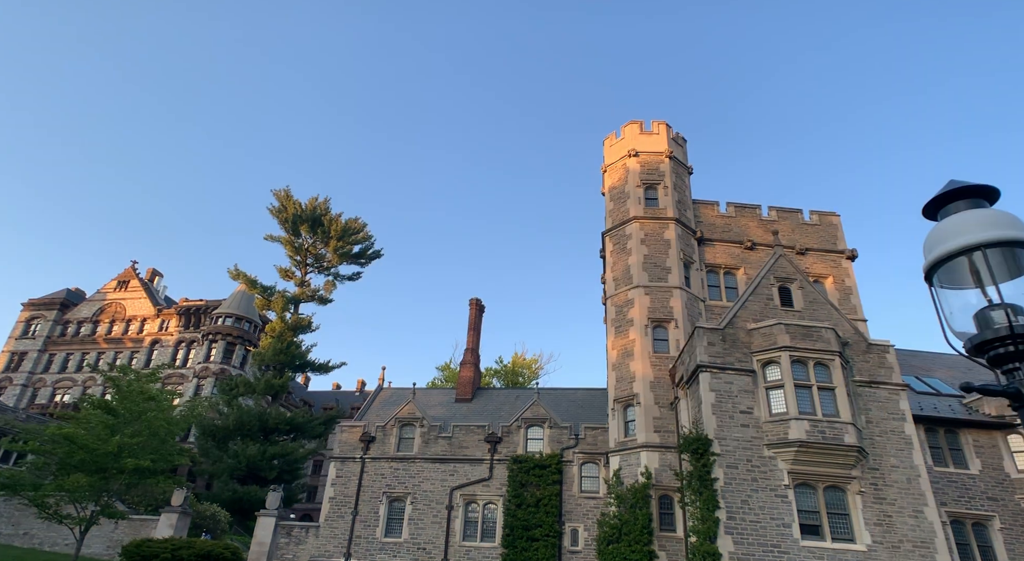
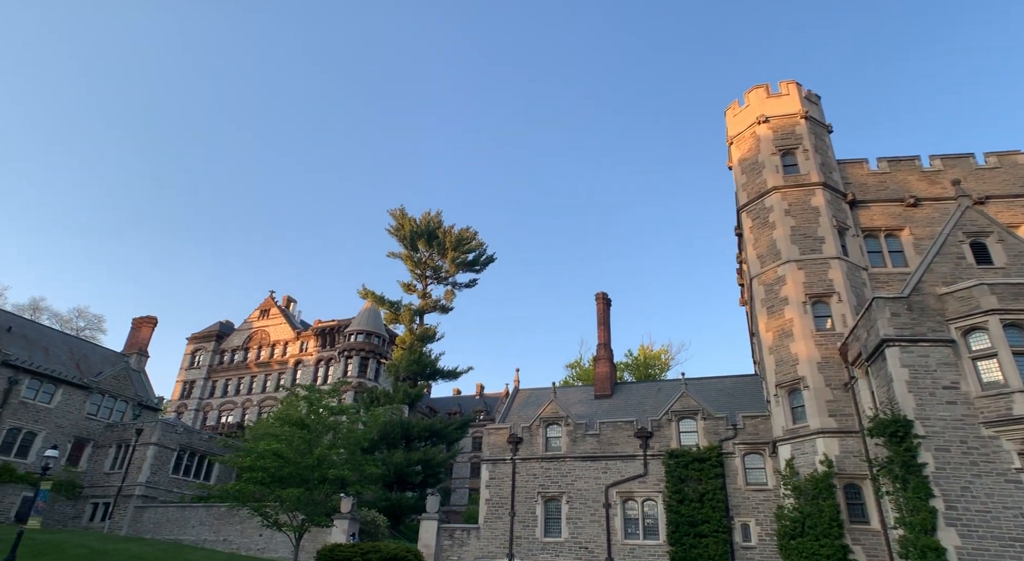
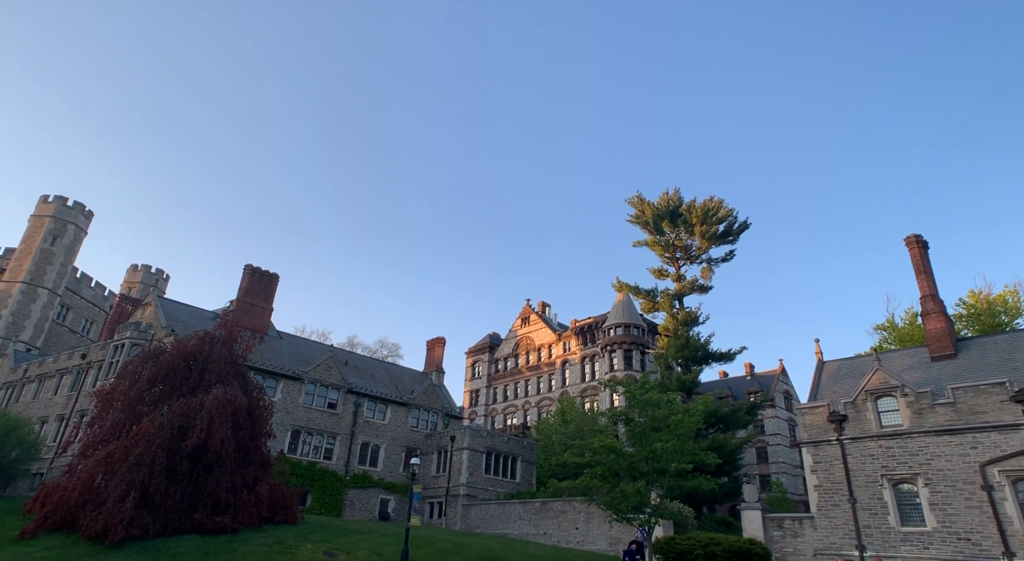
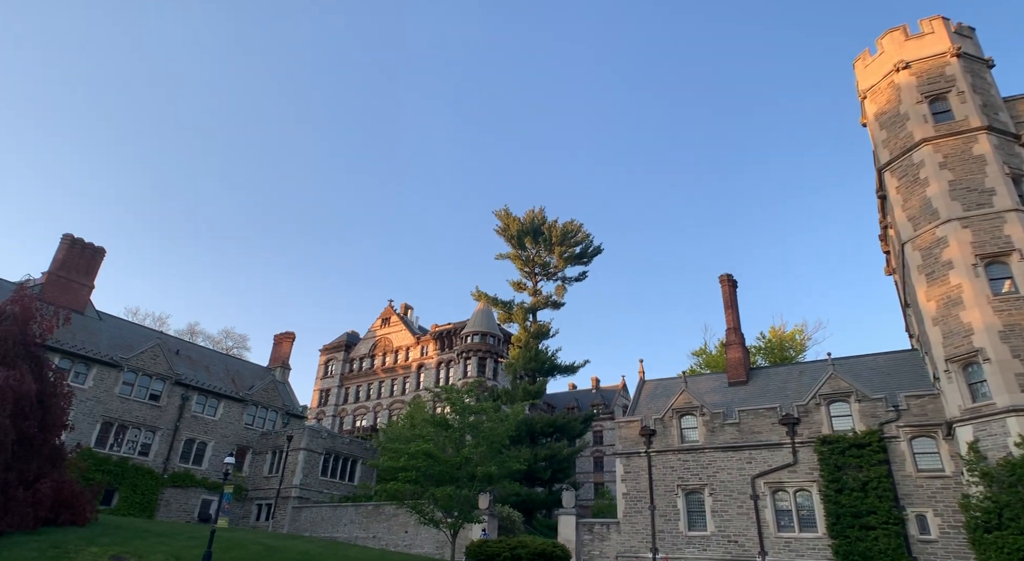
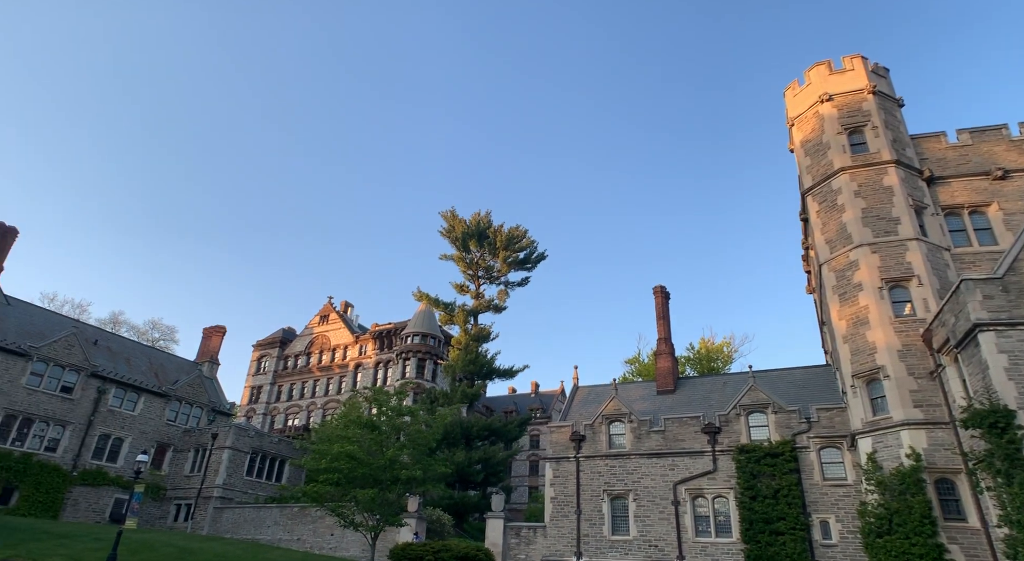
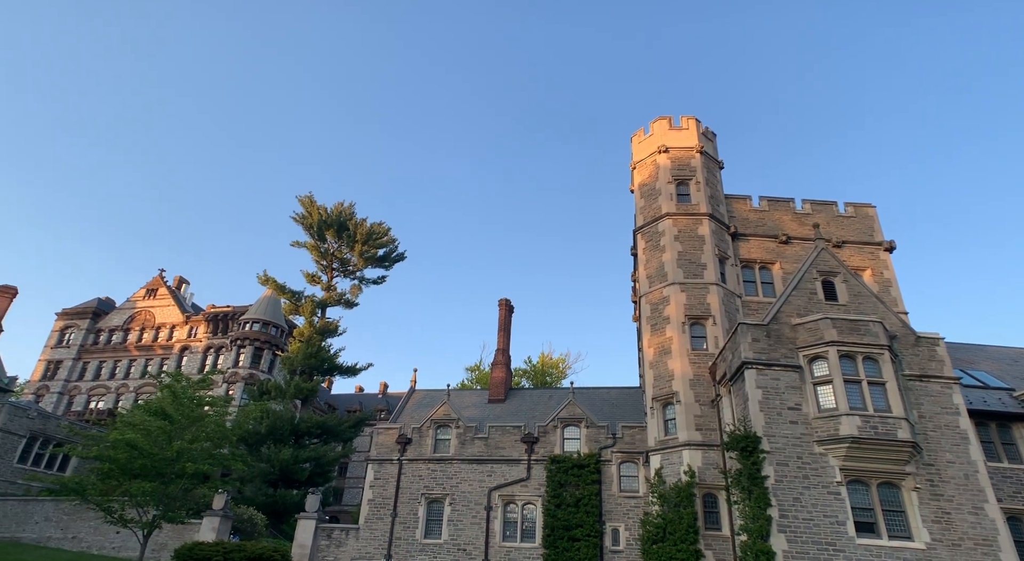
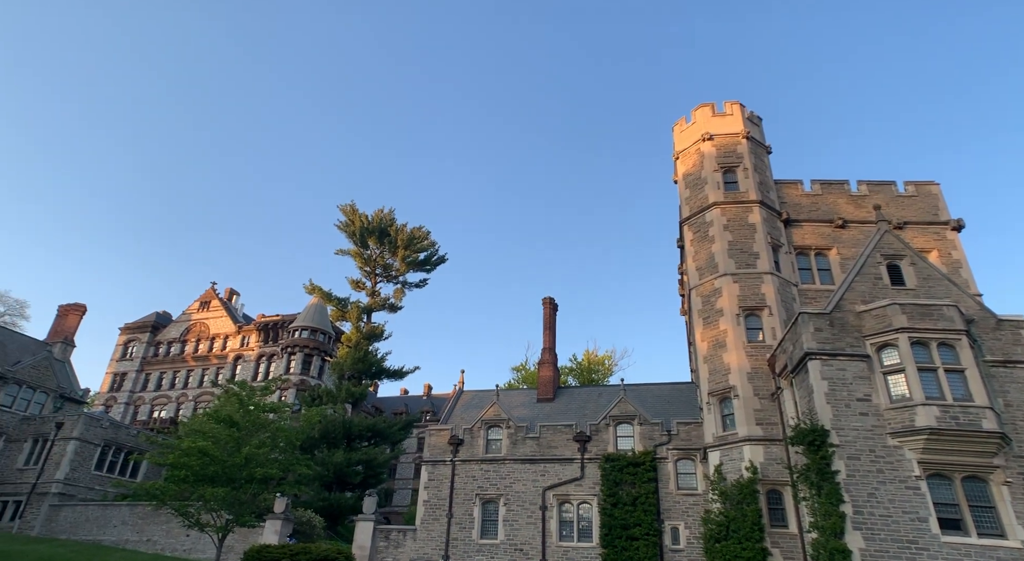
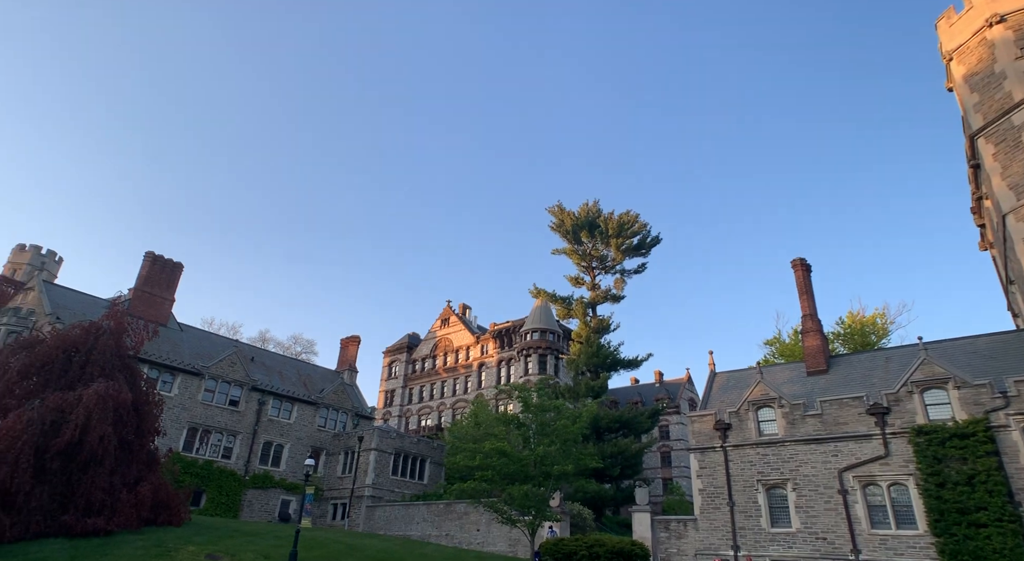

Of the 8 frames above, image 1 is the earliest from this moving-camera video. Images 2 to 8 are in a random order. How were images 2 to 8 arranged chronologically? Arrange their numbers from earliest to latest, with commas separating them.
6, 7, 2, 5, 4, 8, 3
